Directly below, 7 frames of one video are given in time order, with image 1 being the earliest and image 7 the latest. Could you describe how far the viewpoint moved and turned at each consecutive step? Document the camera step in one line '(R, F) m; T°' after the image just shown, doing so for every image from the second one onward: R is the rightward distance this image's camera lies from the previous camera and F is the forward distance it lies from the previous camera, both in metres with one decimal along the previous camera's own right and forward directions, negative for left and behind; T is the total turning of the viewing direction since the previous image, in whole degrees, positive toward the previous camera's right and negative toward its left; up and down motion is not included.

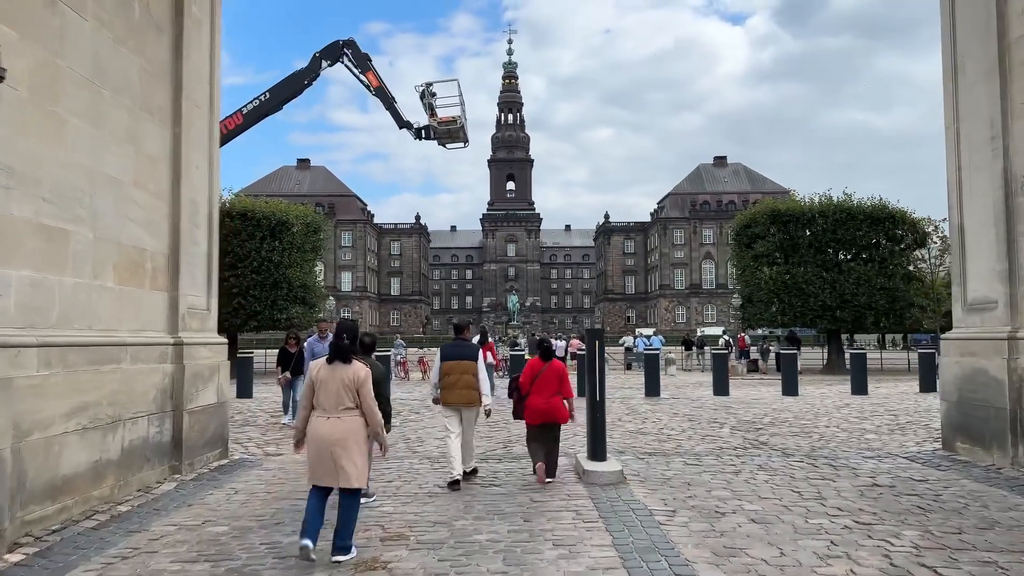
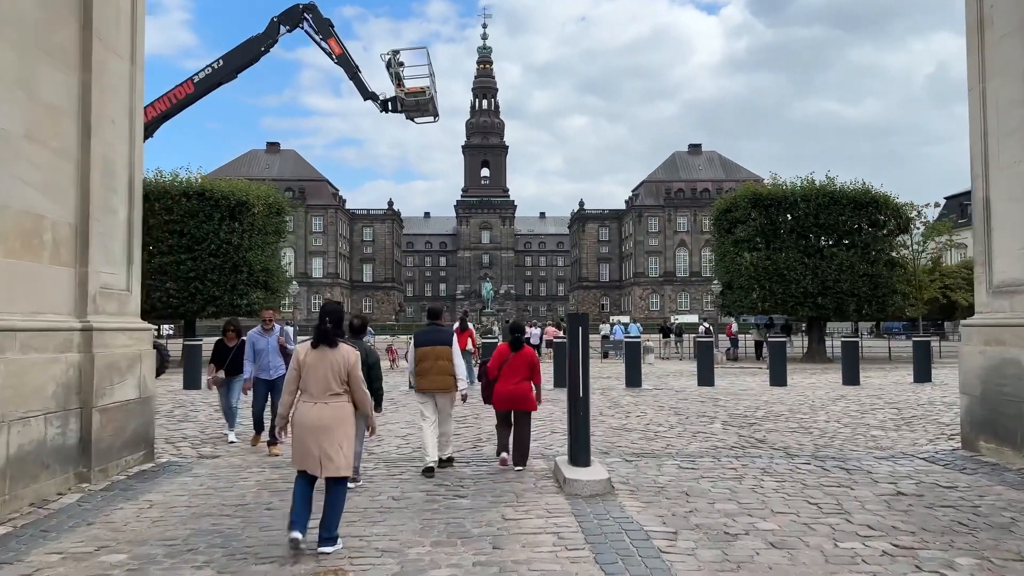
(0.0, +1.3) m; +2°
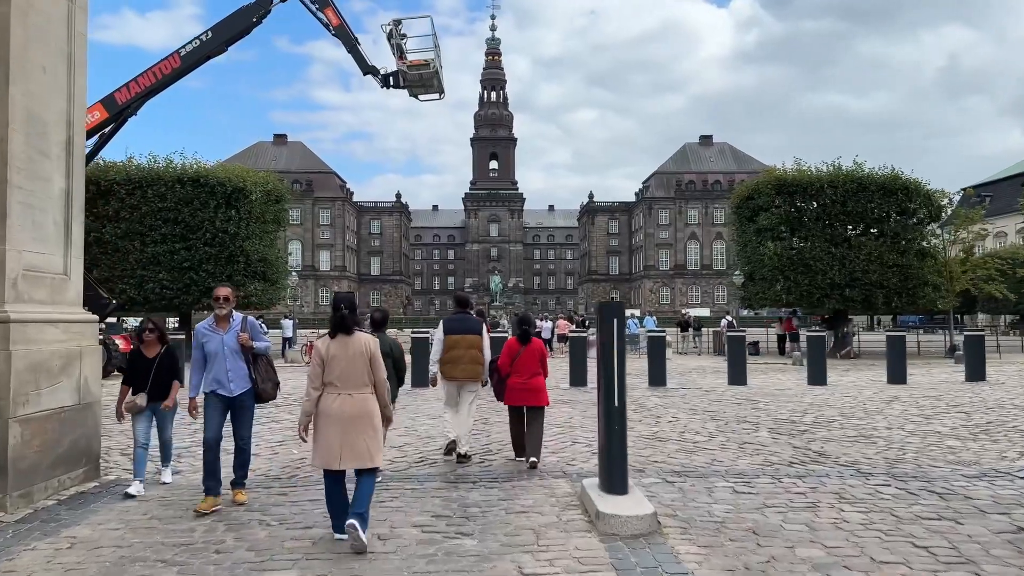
(-0.1, +1.6) m; -1°
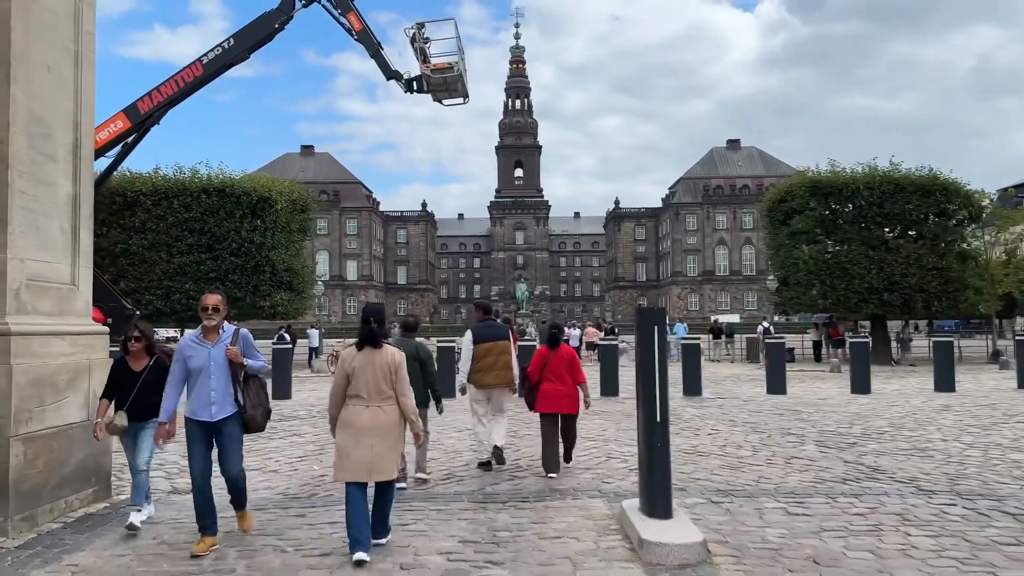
(0.0, +0.5) m; -2°
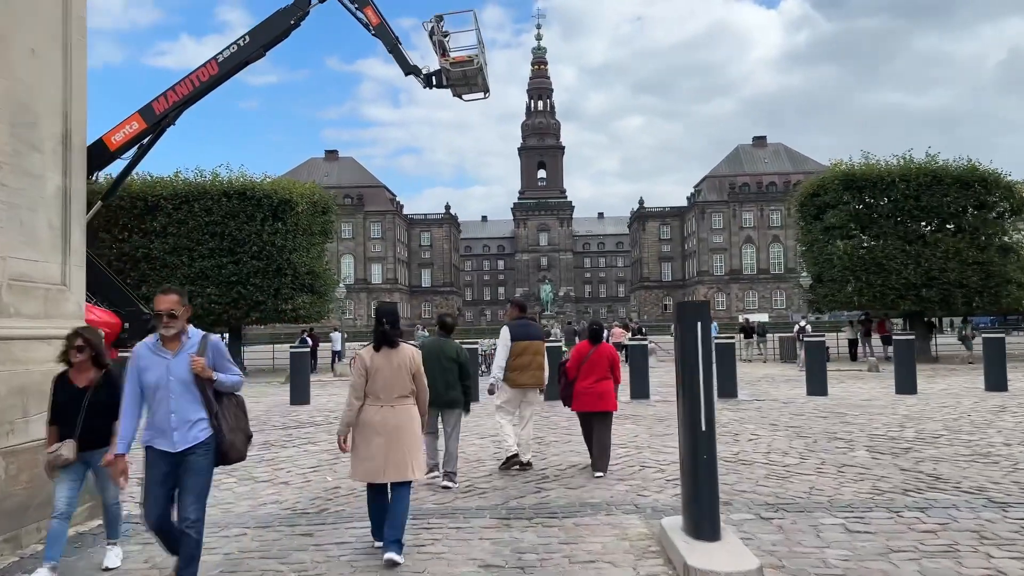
(0.0, +0.6) m; -2°
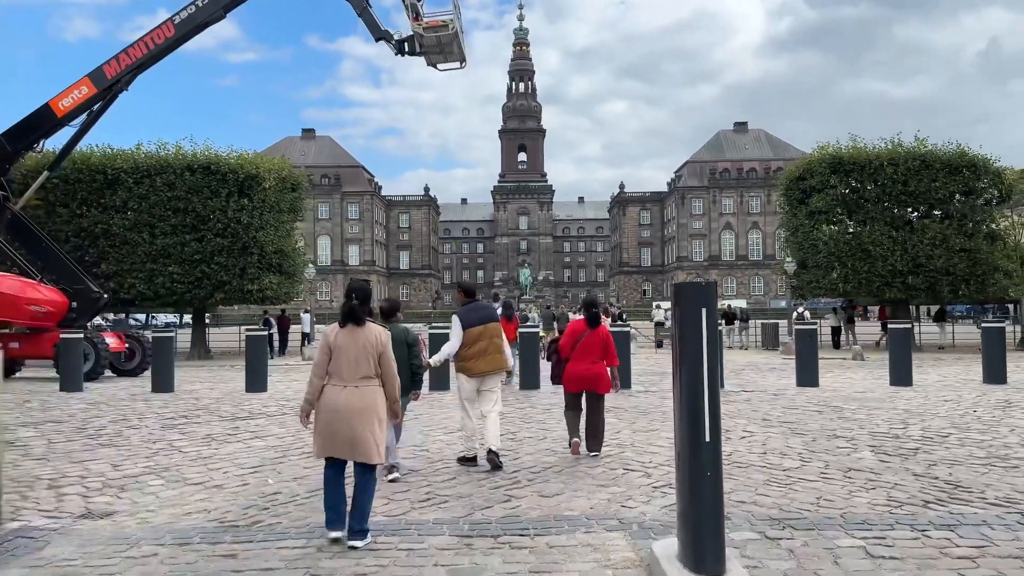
(+0.1, +1.0) m; +1°
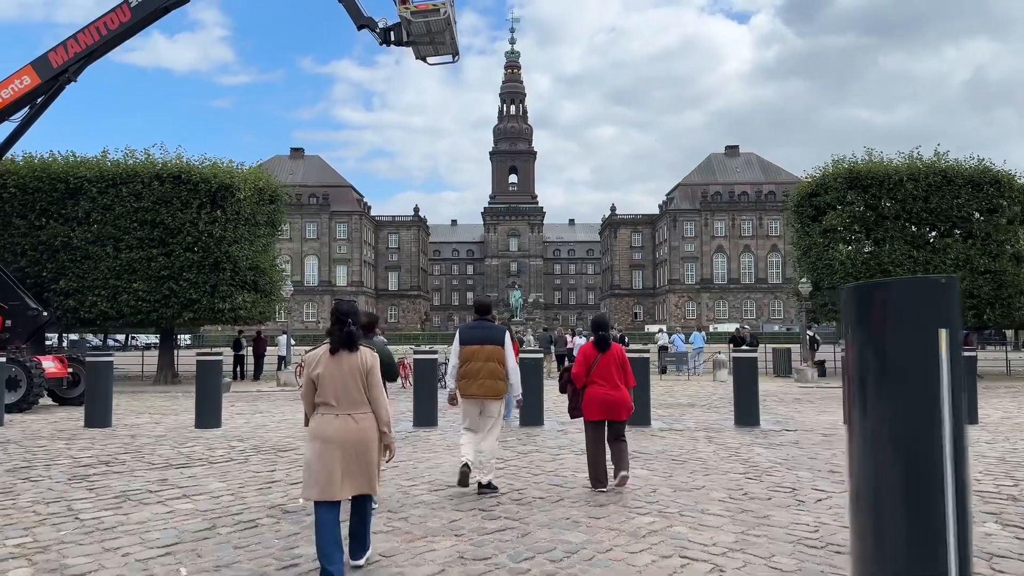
(-0.2, +2.0) m; +1°
